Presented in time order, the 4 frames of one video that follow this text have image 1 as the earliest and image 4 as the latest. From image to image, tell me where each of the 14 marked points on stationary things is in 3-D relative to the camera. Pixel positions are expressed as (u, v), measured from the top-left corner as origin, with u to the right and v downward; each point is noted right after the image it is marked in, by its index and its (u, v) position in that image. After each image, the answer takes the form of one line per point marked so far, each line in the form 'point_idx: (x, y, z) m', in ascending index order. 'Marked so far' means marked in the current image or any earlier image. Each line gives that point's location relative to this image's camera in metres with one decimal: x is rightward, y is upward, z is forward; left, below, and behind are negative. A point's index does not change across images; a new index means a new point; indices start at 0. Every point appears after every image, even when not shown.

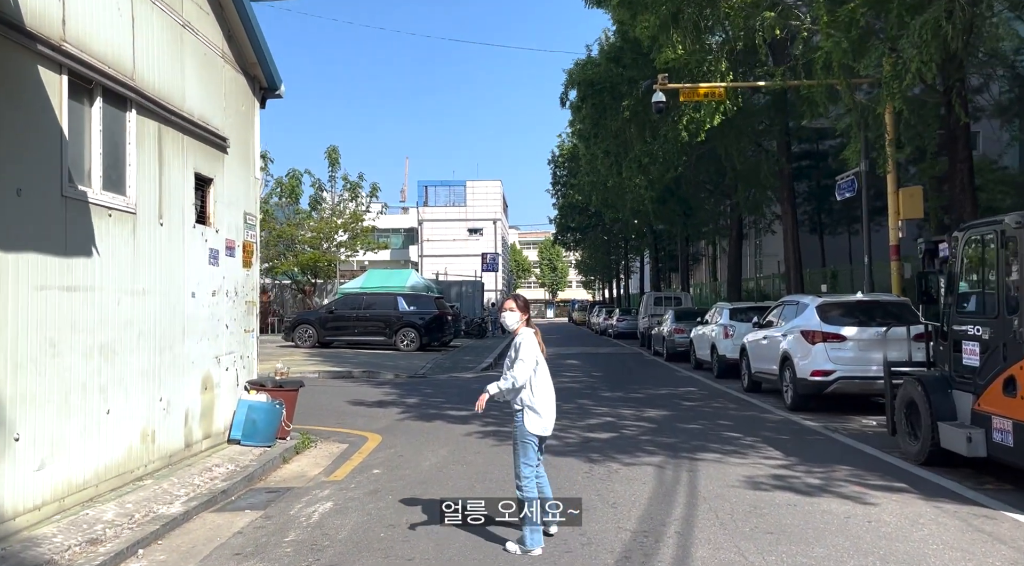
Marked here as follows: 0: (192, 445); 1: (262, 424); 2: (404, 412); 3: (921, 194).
0: (-3.2, -1.6, +7.9) m
1: (-2.8, -1.6, +8.7) m
2: (-1.7, -2.1, +12.5) m
3: (+7.4, +1.6, +14.1) m
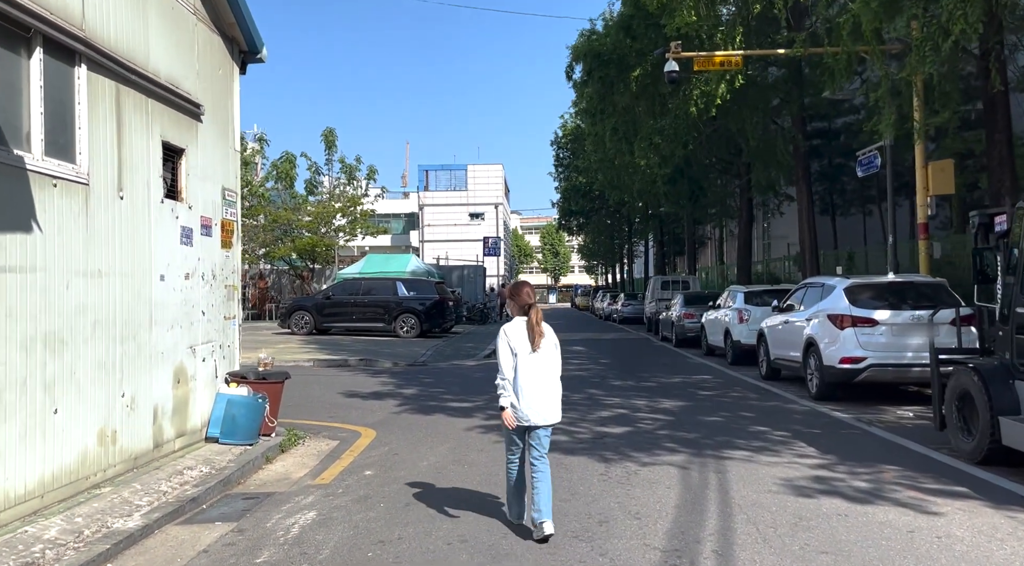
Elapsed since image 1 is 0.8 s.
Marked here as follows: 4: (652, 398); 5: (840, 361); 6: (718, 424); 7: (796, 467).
0: (-3.2, -1.5, +7.1) m
1: (-2.7, -1.4, +7.9) m
2: (-1.6, -1.8, +11.7) m
3: (+7.5, +2.0, +13.2) m
4: (+2.1, -1.7, +11.8) m
5: (+4.4, -1.1, +10.6) m
6: (+2.5, -1.7, +9.4) m
7: (+2.6, -1.7, +7.1) m
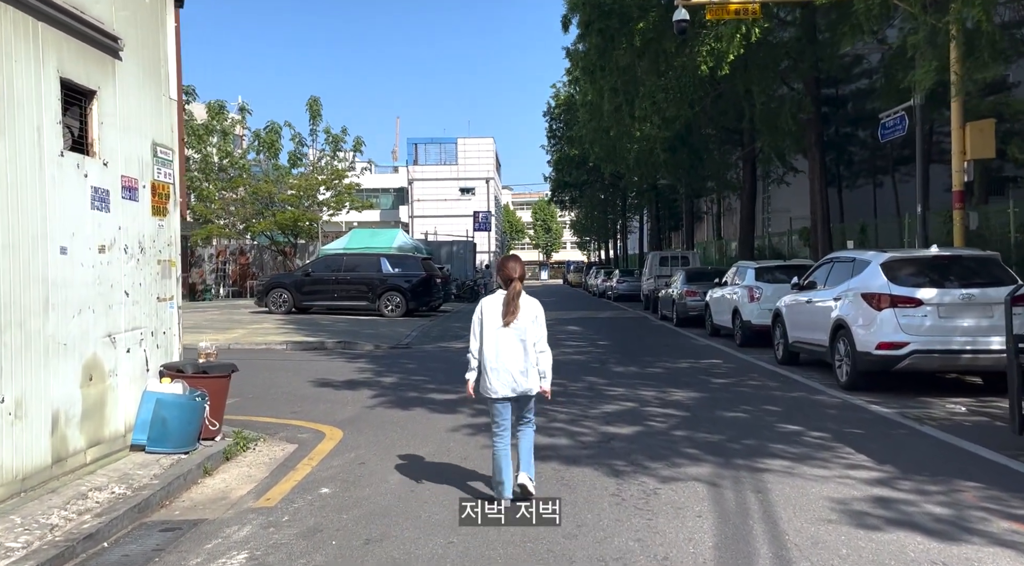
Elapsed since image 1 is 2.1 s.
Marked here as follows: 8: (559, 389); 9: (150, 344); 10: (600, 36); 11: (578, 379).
0: (-3.3, -1.3, +5.7) m
1: (-2.8, -1.2, +6.5) m
2: (-1.8, -1.5, +10.3) m
3: (+7.3, +2.4, +11.9) m
4: (+2.0, -1.4, +10.5) m
5: (+4.3, -0.8, +9.2) m
6: (+2.4, -1.4, +8.1) m
7: (+2.5, -1.5, +5.7) m
8: (+0.6, -1.4, +10.4) m
9: (-3.3, -0.5, +7.1) m
10: (+2.0, +5.5, +17.6) m
11: (+1.0, -1.4, +11.3) m
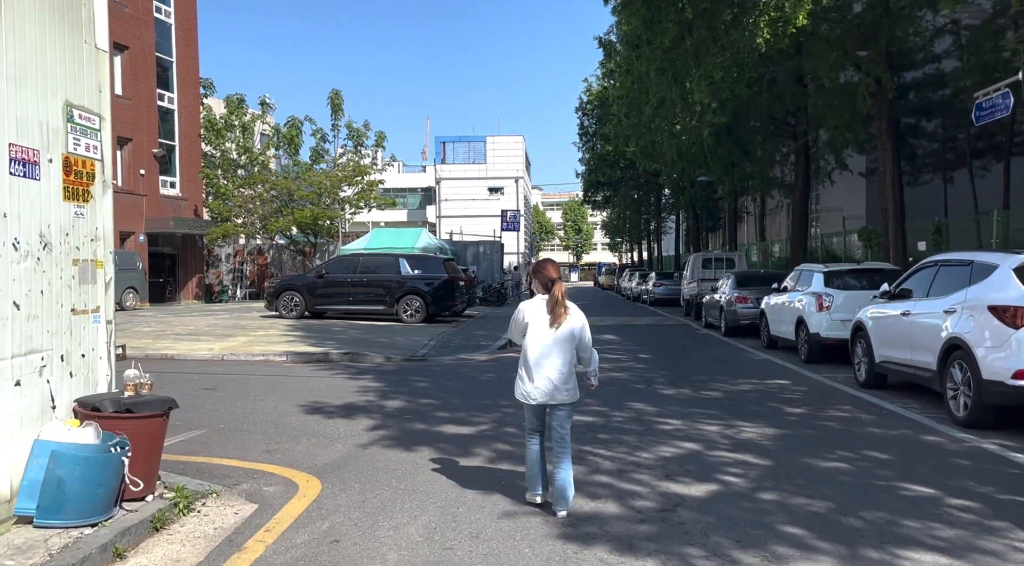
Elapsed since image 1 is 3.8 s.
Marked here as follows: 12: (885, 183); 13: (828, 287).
0: (-3.1, -1.3, +3.9) m
1: (-2.6, -1.2, +4.7) m
2: (-1.5, -1.5, +8.5) m
3: (+7.7, +2.2, +9.7) m
4: (+2.3, -1.5, +8.5) m
5: (+4.6, -0.8, +7.2) m
6: (+2.6, -1.5, +6.1) m
7: (+2.6, -1.5, +3.8) m
8: (+1.0, -1.5, +8.5) m
9: (-3.1, -0.6, +5.3) m
10: (+2.6, +5.4, +15.6) m
11: (+1.3, -1.5, +9.4) m
12: (+8.6, +2.3, +18.2) m
13: (+5.3, -0.1, +13.0) m
